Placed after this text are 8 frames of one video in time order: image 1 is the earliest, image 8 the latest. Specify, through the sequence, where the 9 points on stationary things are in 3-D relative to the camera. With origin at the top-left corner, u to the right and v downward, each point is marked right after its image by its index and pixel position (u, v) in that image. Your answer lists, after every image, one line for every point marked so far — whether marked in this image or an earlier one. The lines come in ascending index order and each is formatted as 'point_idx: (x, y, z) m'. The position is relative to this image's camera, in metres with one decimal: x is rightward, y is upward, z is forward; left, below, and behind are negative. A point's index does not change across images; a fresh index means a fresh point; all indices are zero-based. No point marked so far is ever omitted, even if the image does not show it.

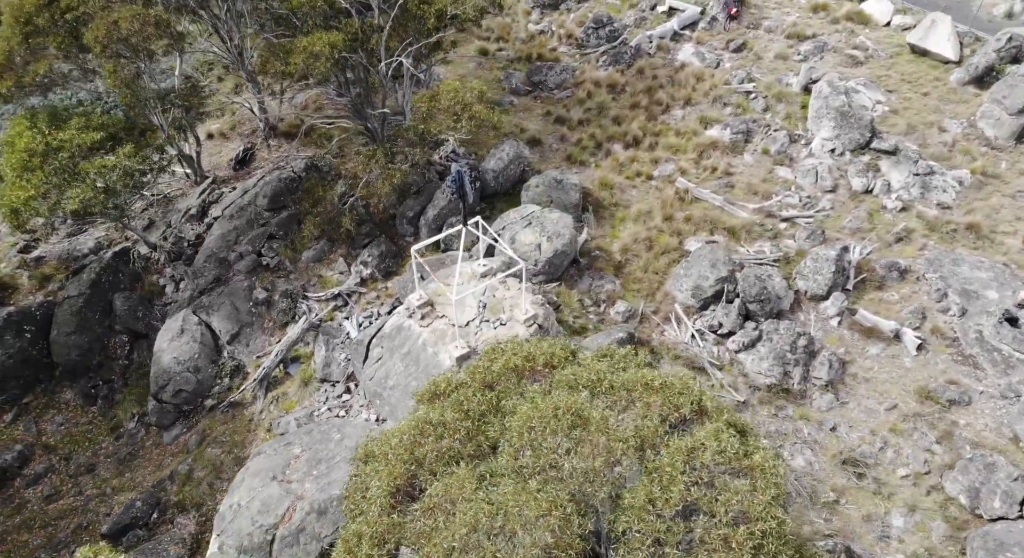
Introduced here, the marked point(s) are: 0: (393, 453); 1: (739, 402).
0: (-1.6, -2.3, +10.6) m
1: (+5.3, -2.9, +18.3) m
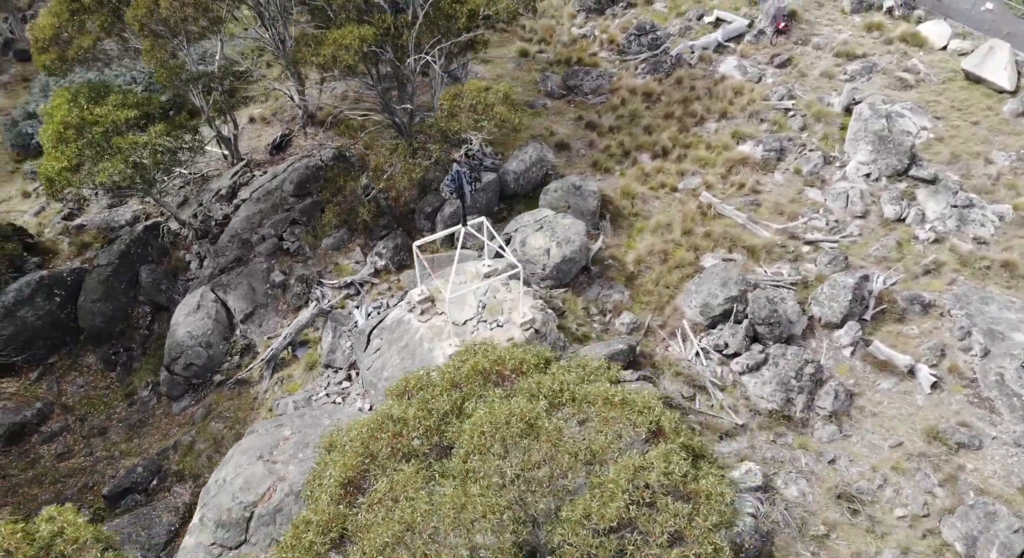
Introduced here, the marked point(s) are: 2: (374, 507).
0: (-2.2, -2.3, +10.9) m
1: (+5.2, -3.3, +18.0) m
2: (-1.8, -2.9, +9.9) m
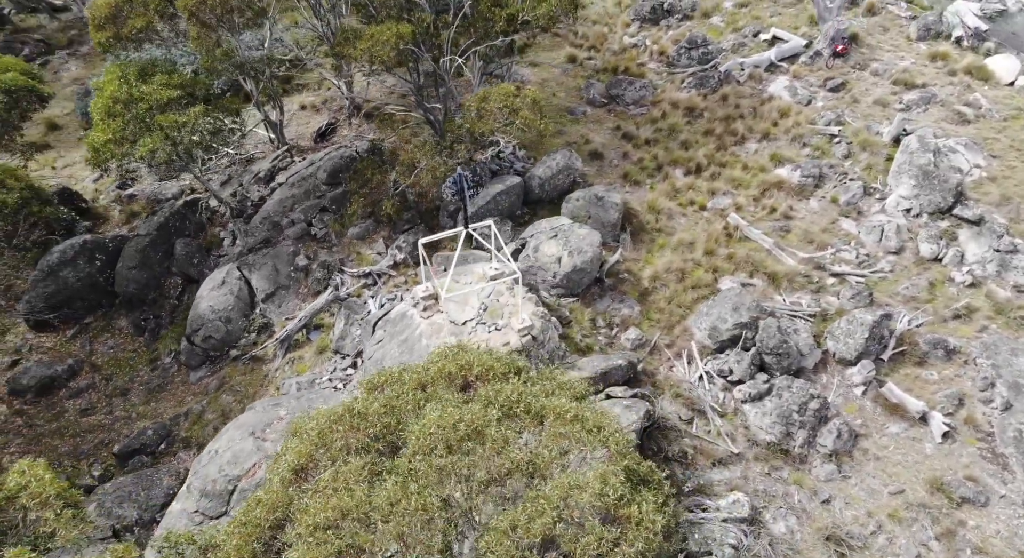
0: (-2.9, -2.2, +11.2) m
1: (+5.0, -3.9, +17.7) m
2: (-2.6, -2.8, +10.3) m
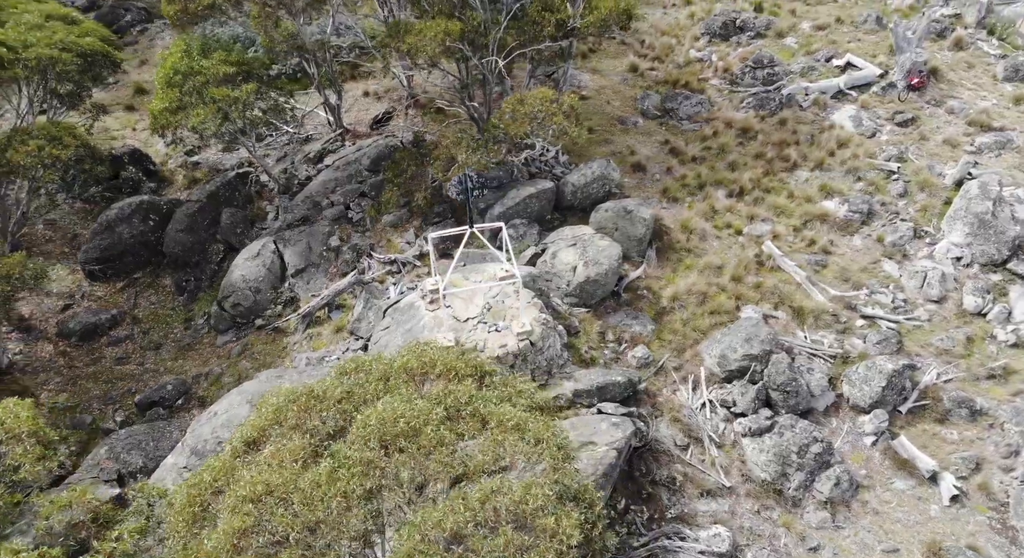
0: (-3.6, -1.9, +11.7) m
1: (+4.6, -4.6, +17.3) m
2: (-3.5, -2.6, +10.8) m
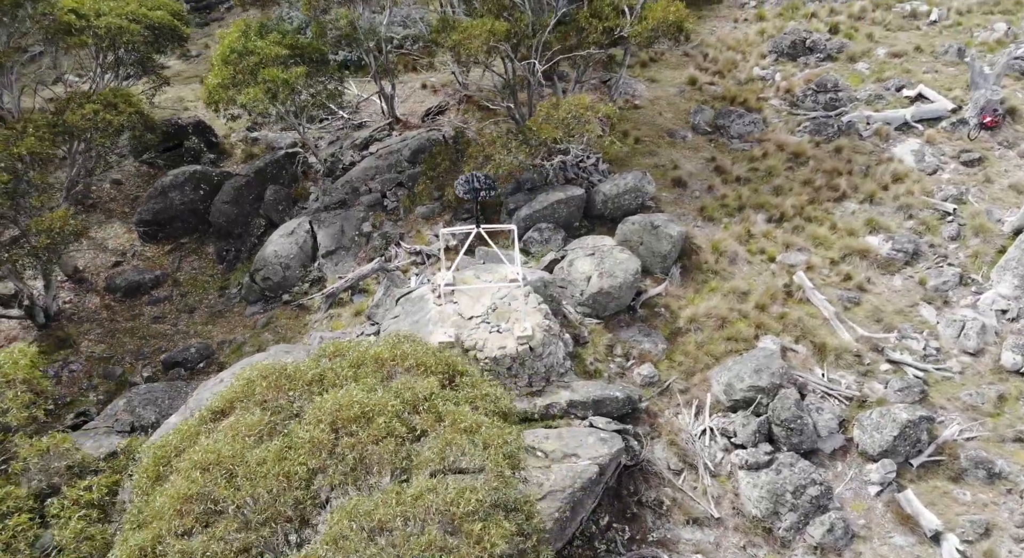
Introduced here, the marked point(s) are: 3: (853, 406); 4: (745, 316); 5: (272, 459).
0: (-4.2, -1.6, +12.2) m
1: (+4.3, -5.1, +16.9) m
2: (-4.3, -2.2, +11.2) m
3: (+7.9, -2.9, +18.3) m
4: (+5.9, -0.9, +20.0) m
5: (-3.2, -2.5, +10.5) m
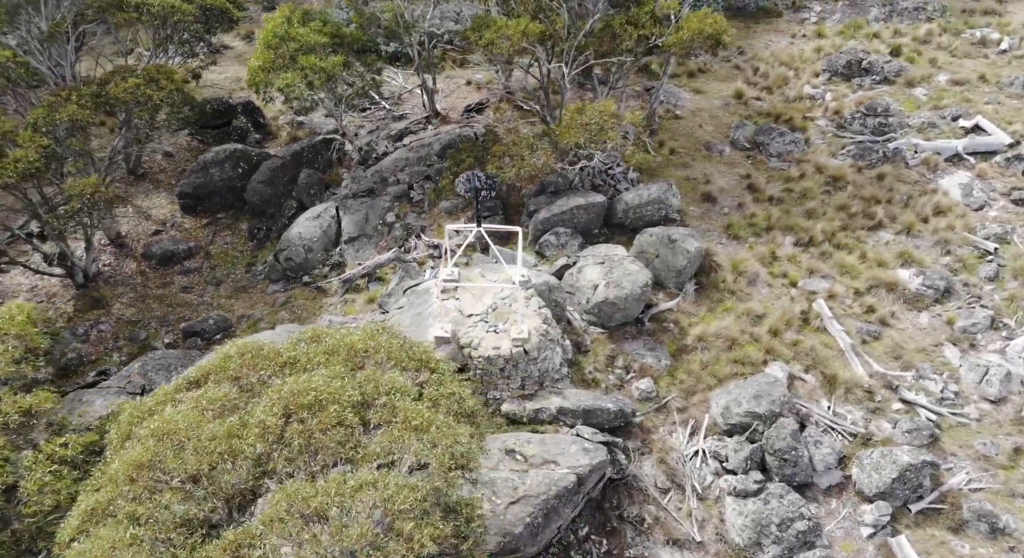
0: (-4.7, -1.2, +12.5) m
1: (+3.8, -5.5, +16.6) m
2: (-4.9, -1.9, +11.6) m
3: (+7.7, -3.7, +17.6) m
4: (+6.1, -1.5, +19.5) m
5: (-3.9, -2.2, +10.8) m
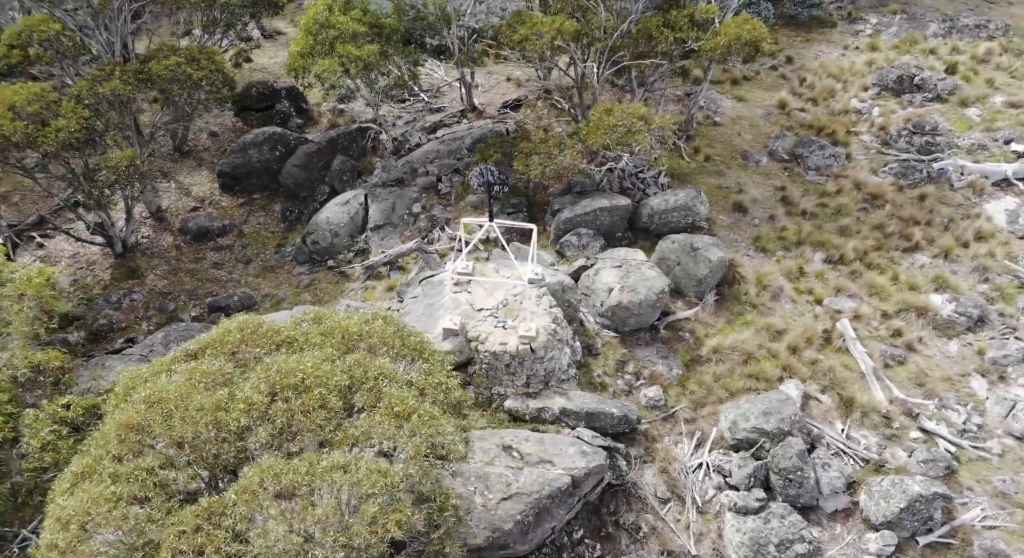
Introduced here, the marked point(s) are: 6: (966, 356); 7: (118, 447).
0: (-4.8, -0.8, +12.8) m
1: (+3.6, -5.7, +16.3) m
2: (-5.1, -1.5, +11.9) m
3: (+7.7, -4.1, +17.1) m
4: (+6.4, -1.8, +19.0) m
5: (-4.2, -1.9, +11.1) m
6: (+10.9, -1.9, +19.0) m
7: (-5.4, -2.3, +10.7) m
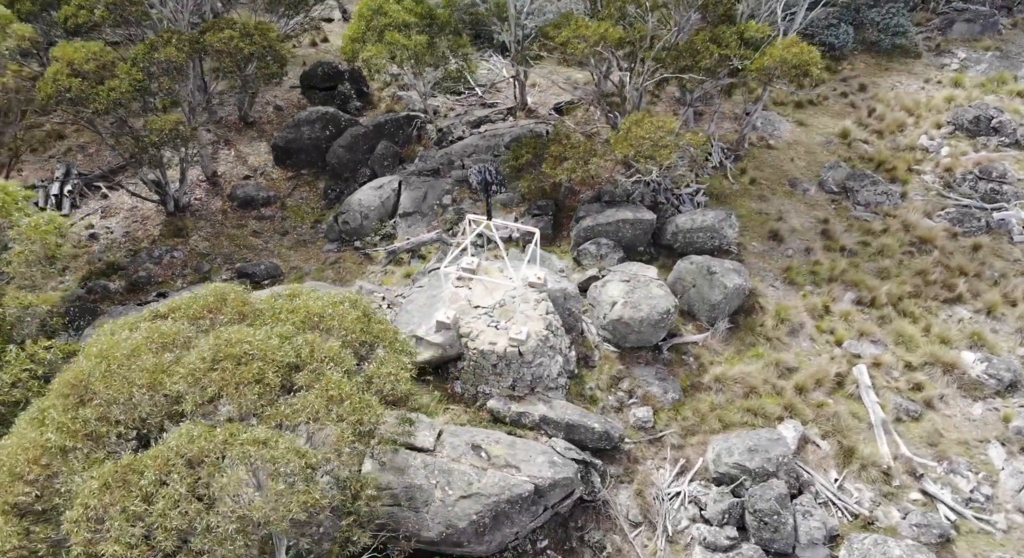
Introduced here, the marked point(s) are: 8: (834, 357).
0: (-5.4, -0.3, +13.3) m
1: (+2.8, -6.1, +15.9) m
2: (-5.9, -0.8, +12.4) m
3: (+7.1, -5.0, +16.2) m
4: (+6.2, -2.6, +18.3) m
5: (-5.1, -1.3, +11.5) m
6: (+10.7, -3.2, +17.7) m
7: (-6.4, -1.6, +11.3) m
8: (+7.8, -1.9, +19.0) m
